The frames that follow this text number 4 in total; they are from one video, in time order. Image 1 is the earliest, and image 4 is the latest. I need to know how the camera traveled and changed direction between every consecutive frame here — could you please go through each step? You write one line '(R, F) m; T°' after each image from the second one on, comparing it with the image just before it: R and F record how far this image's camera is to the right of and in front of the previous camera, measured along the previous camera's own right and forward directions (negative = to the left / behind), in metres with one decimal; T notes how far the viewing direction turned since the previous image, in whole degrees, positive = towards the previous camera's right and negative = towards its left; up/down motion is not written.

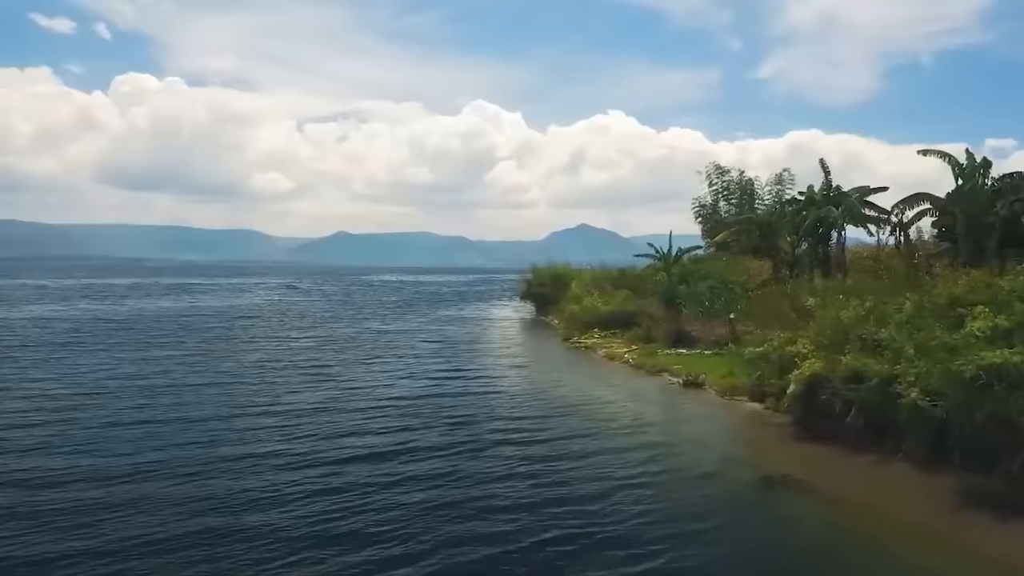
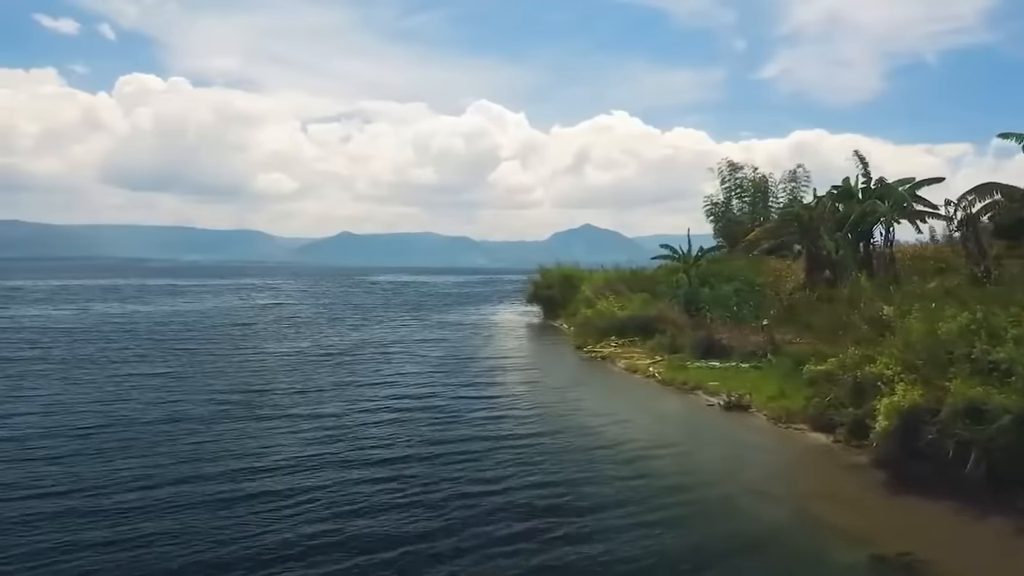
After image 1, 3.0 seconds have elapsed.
(-0.2, +4.2) m; 0°
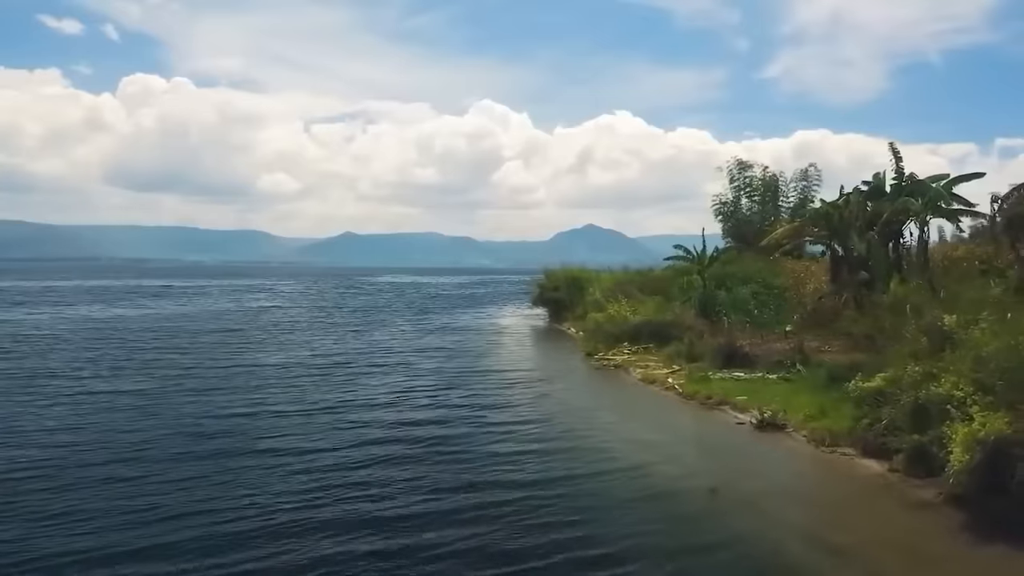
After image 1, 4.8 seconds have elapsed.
(-0.1, +2.4) m; 0°
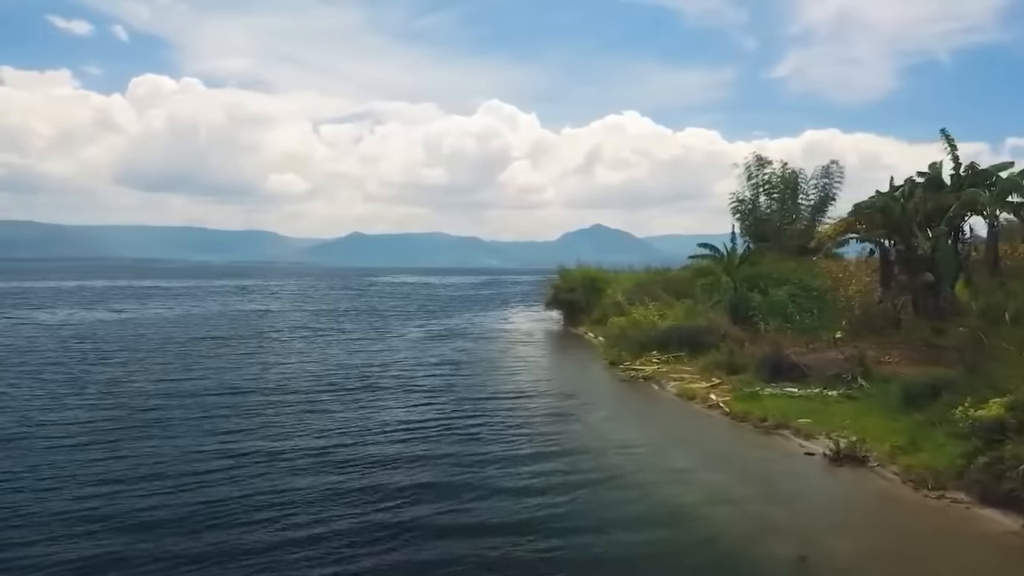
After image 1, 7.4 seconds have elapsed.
(-0.4, +3.5) m; -1°
